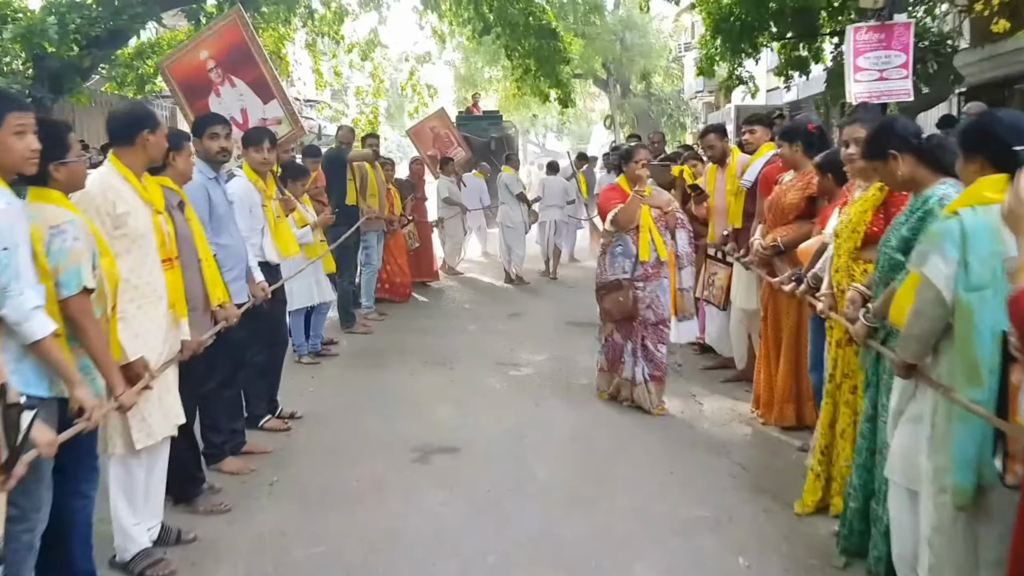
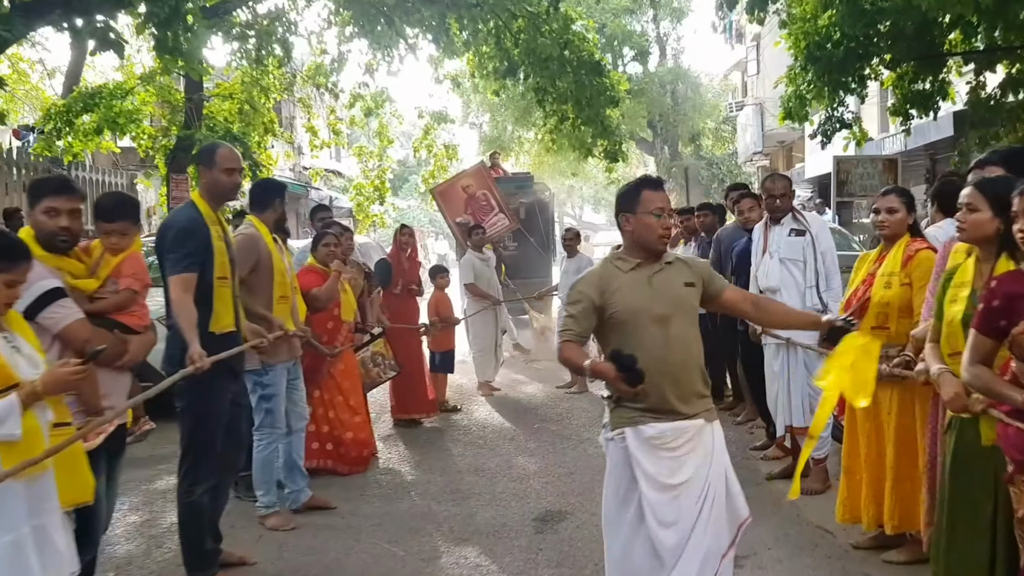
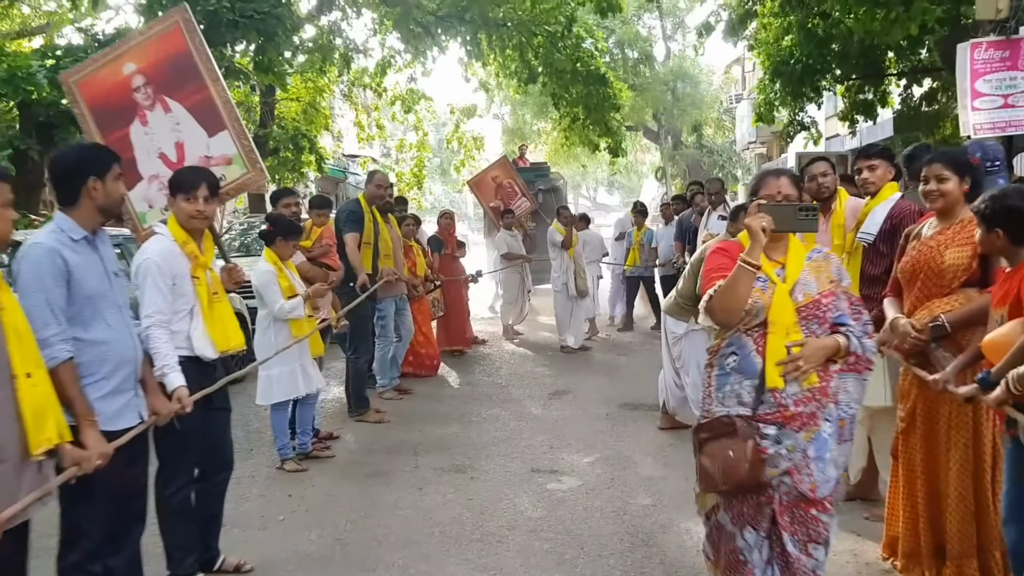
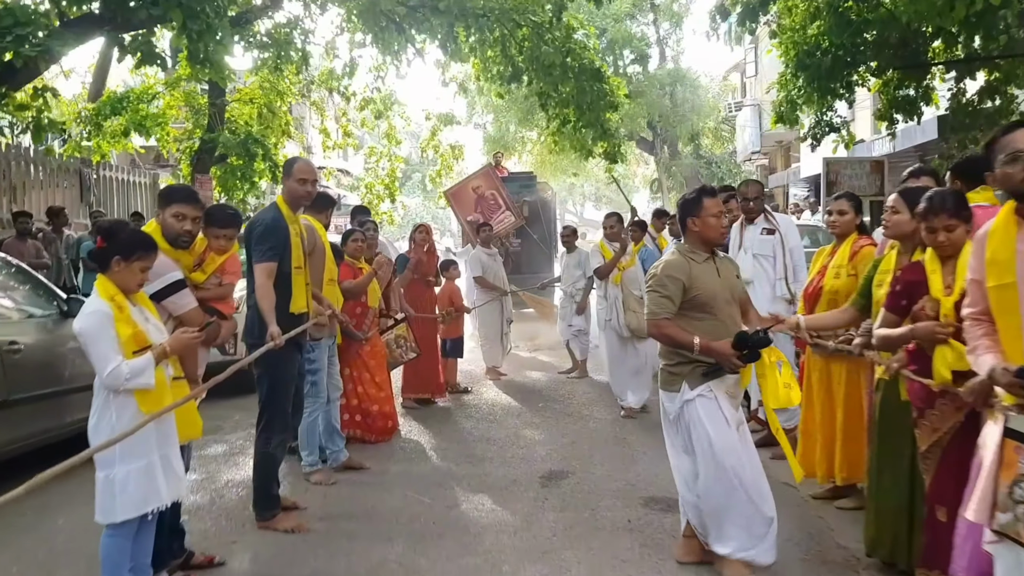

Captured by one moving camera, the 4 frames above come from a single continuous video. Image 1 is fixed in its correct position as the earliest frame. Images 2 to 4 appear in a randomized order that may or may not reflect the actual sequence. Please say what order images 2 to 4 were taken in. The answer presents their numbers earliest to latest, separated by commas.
3, 4, 2
